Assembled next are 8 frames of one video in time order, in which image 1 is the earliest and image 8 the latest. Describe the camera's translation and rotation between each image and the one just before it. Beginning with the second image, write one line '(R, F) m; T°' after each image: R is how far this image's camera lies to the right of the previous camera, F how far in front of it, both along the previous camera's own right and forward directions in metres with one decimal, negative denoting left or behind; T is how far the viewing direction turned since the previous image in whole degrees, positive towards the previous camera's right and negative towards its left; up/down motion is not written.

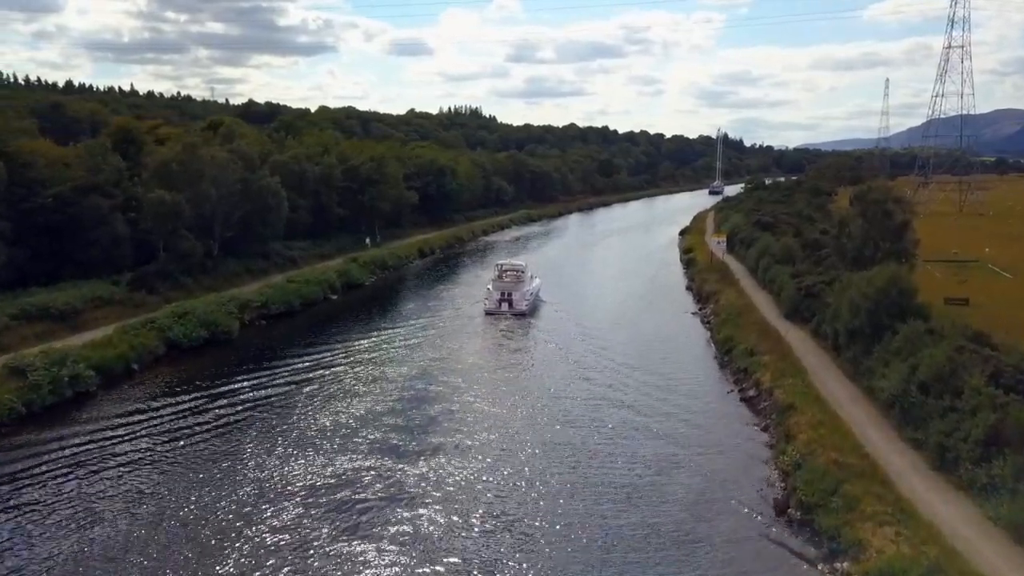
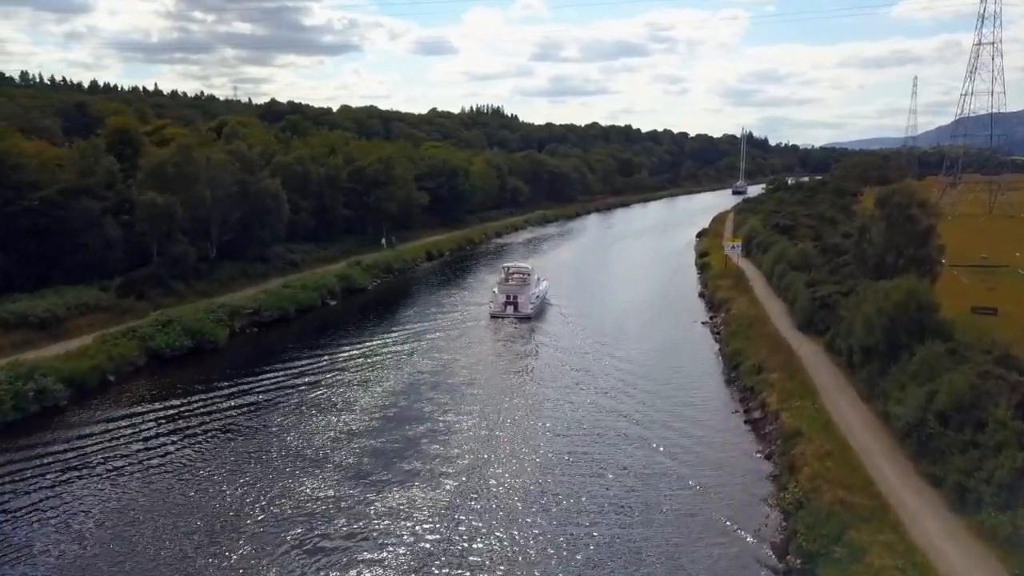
(+1.1, +1.7) m; -2°
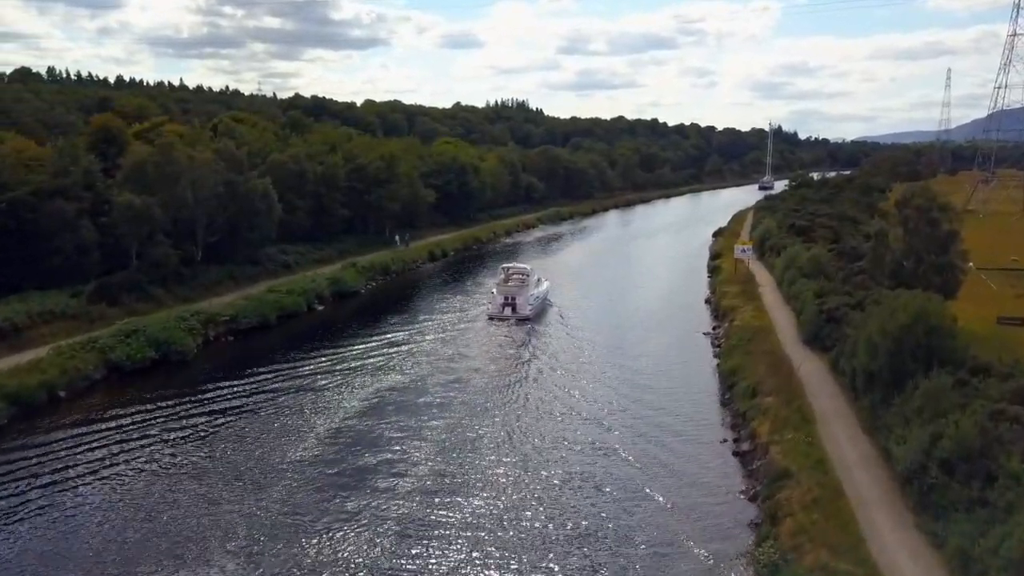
(+1.7, +2.2) m; -2°
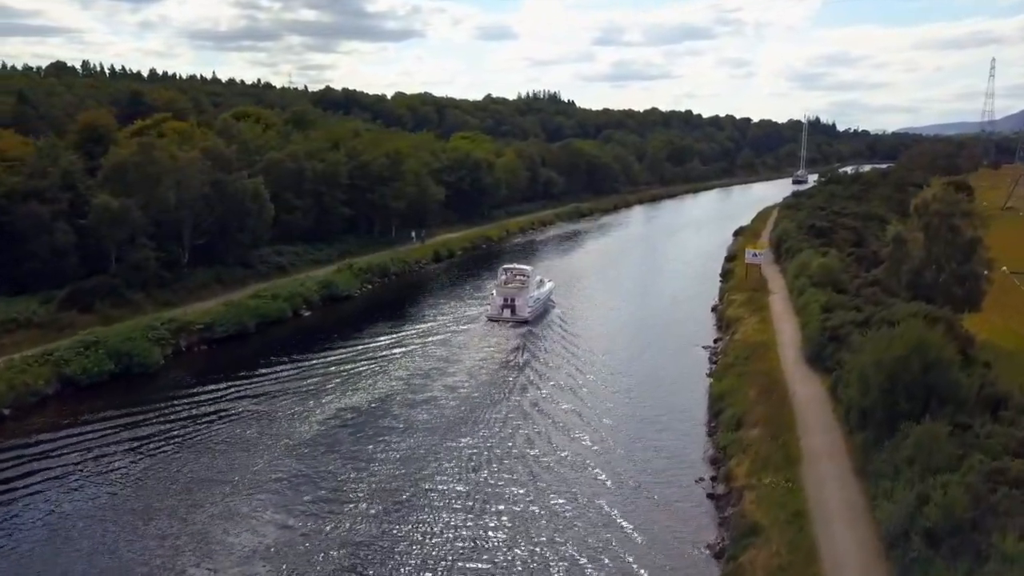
(+2.0, +2.1) m; -2°
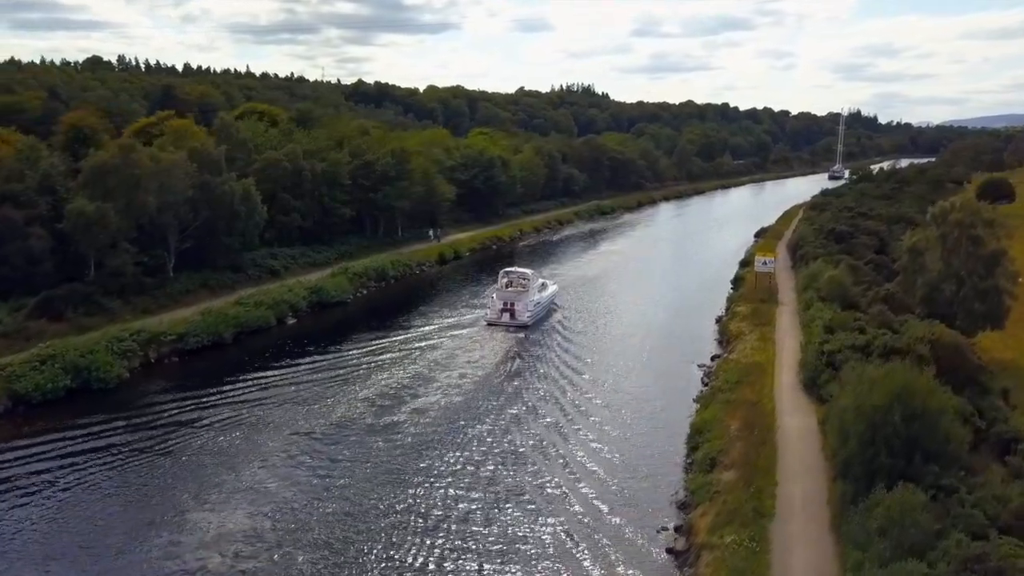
(+2.1, +2.0) m; -2°
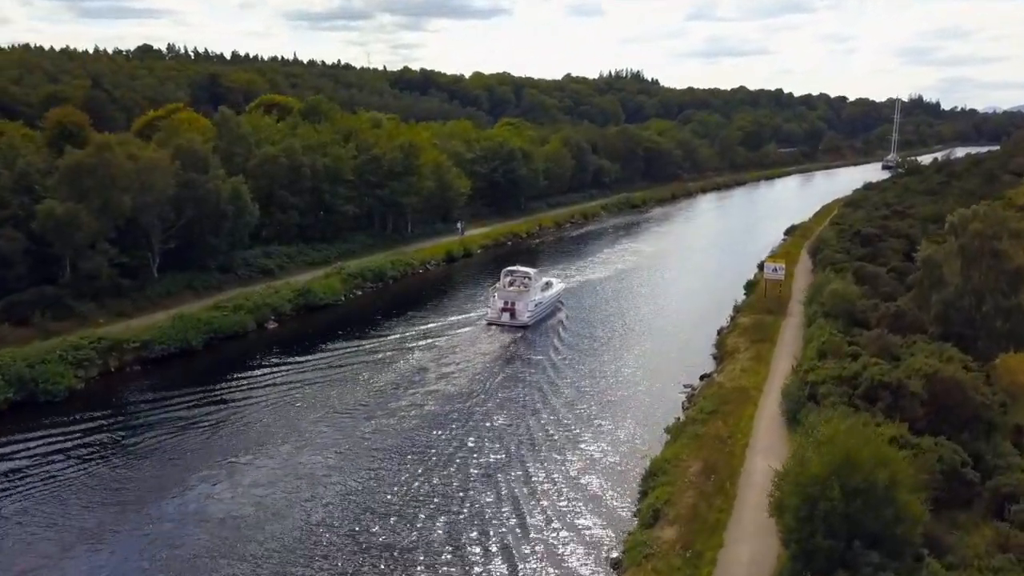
(+2.9, +2.2) m; -3°
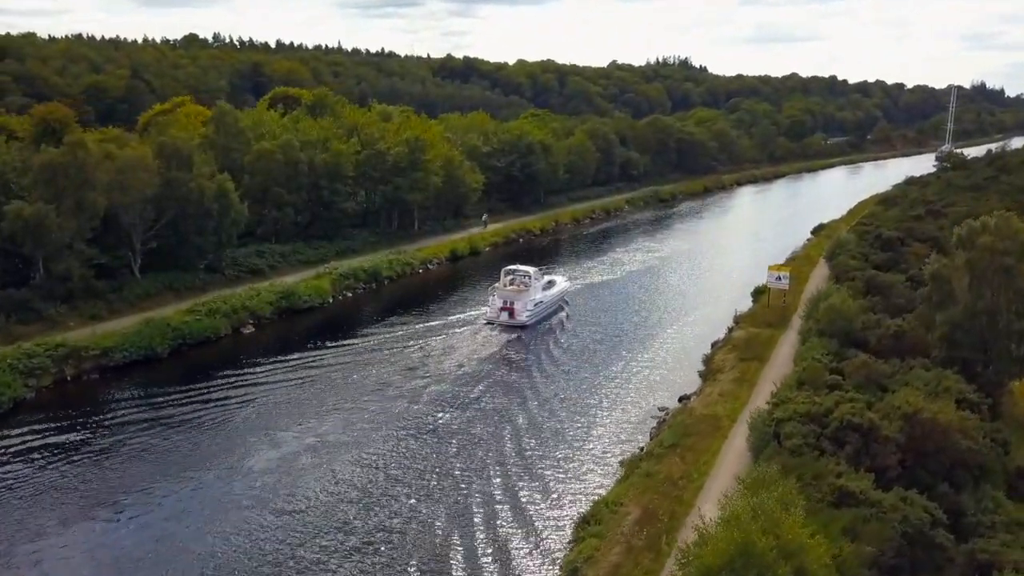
(+2.9, +2.0) m; -3°
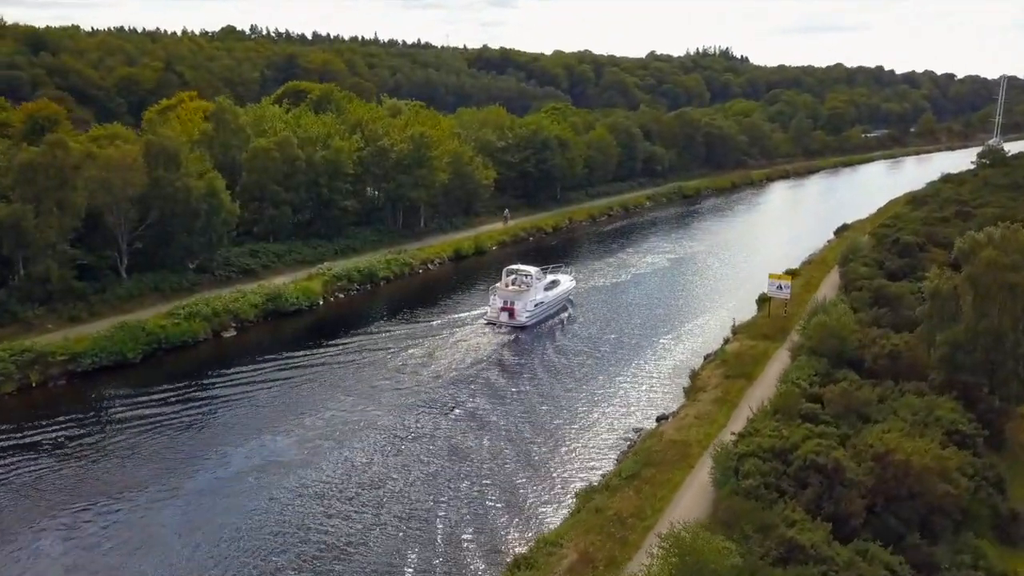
(+2.3, +1.5) m; -3°
